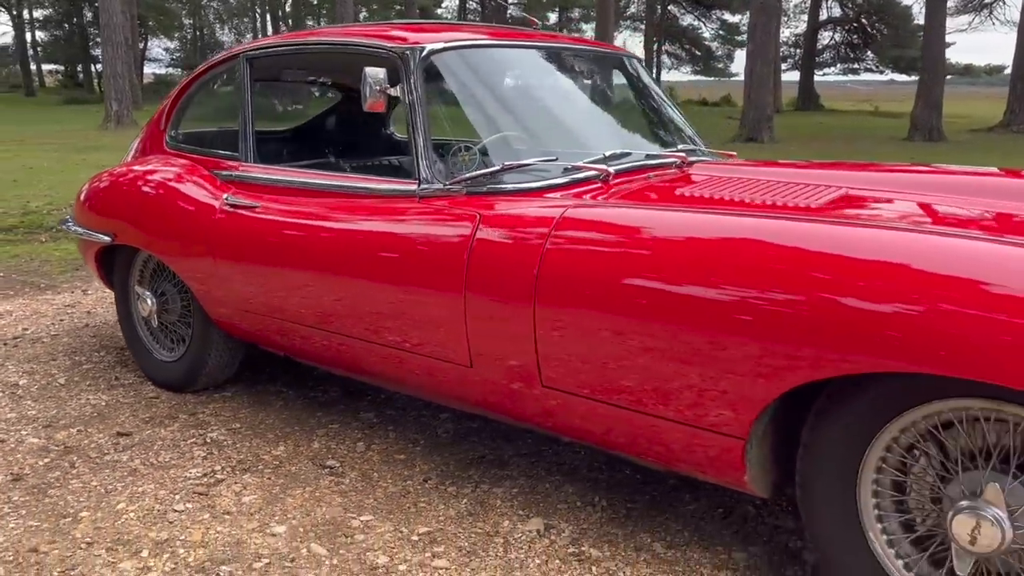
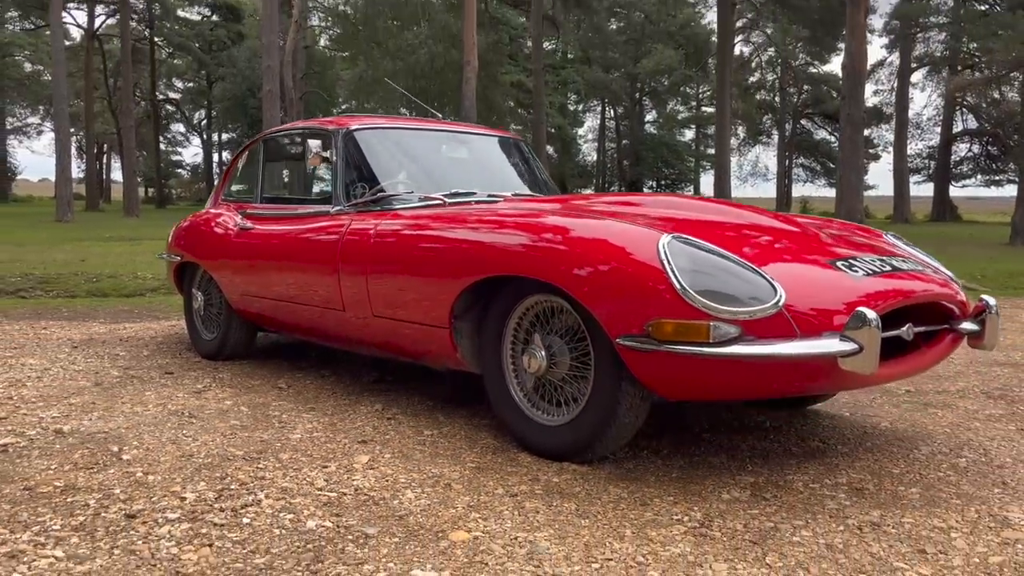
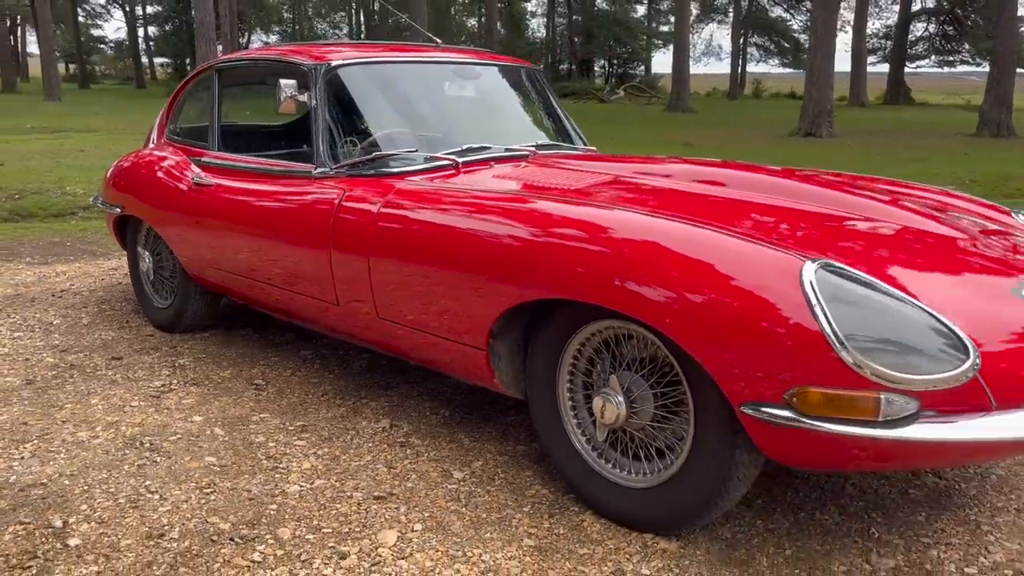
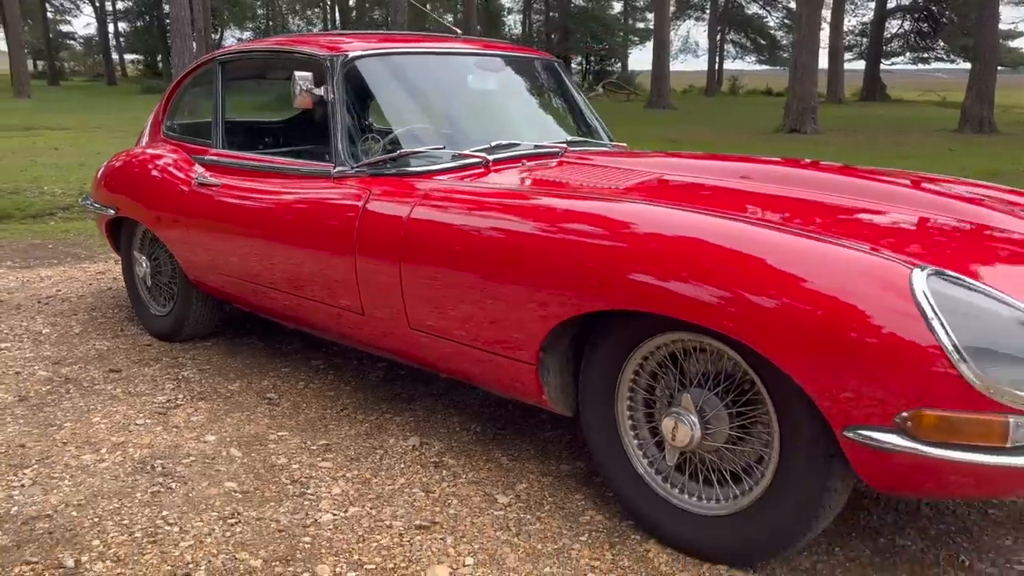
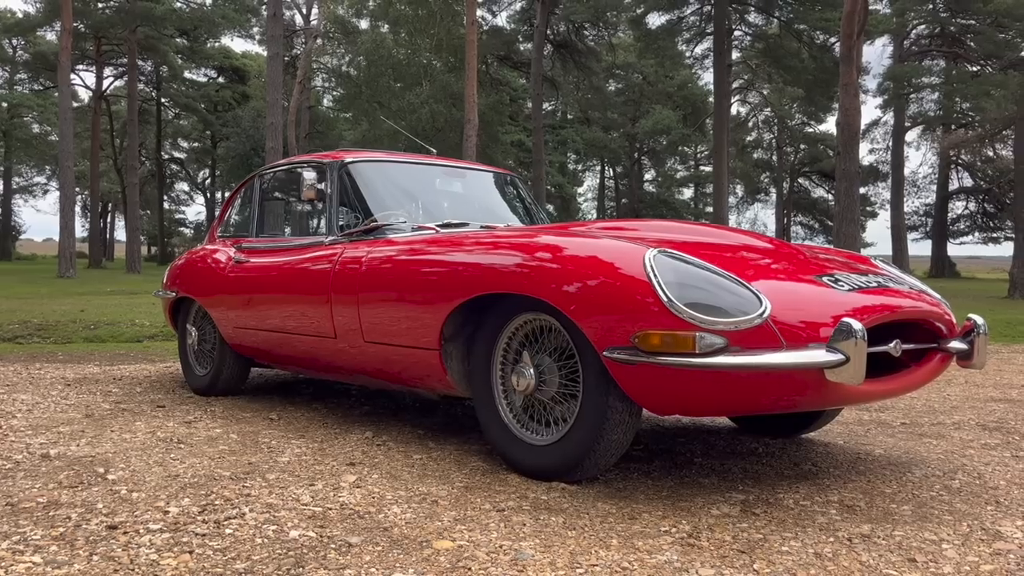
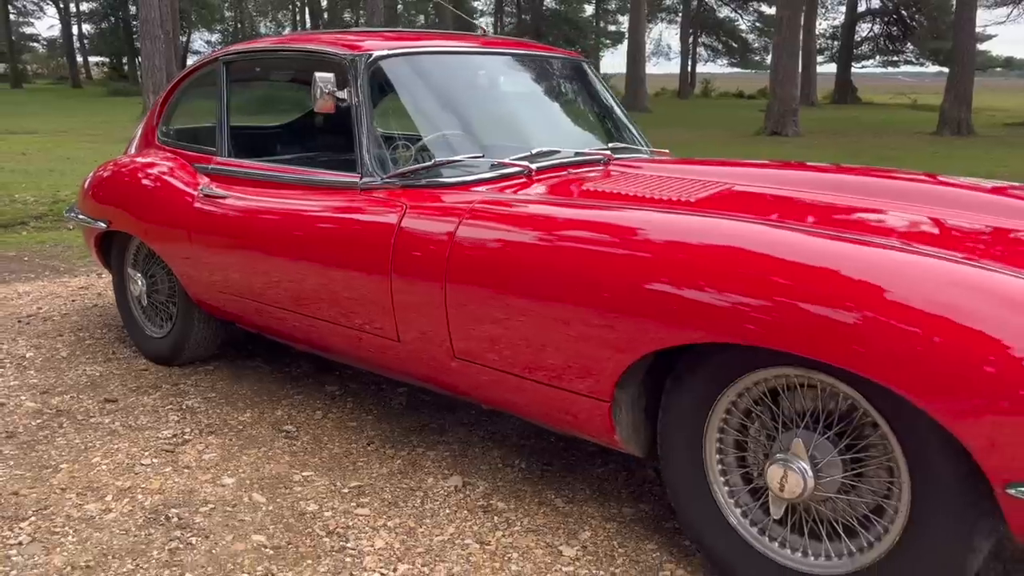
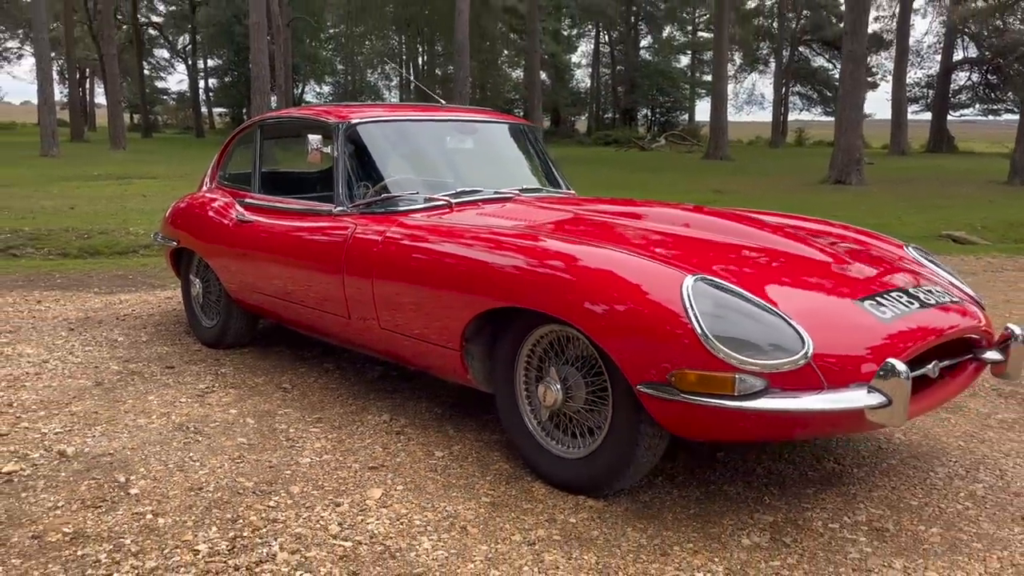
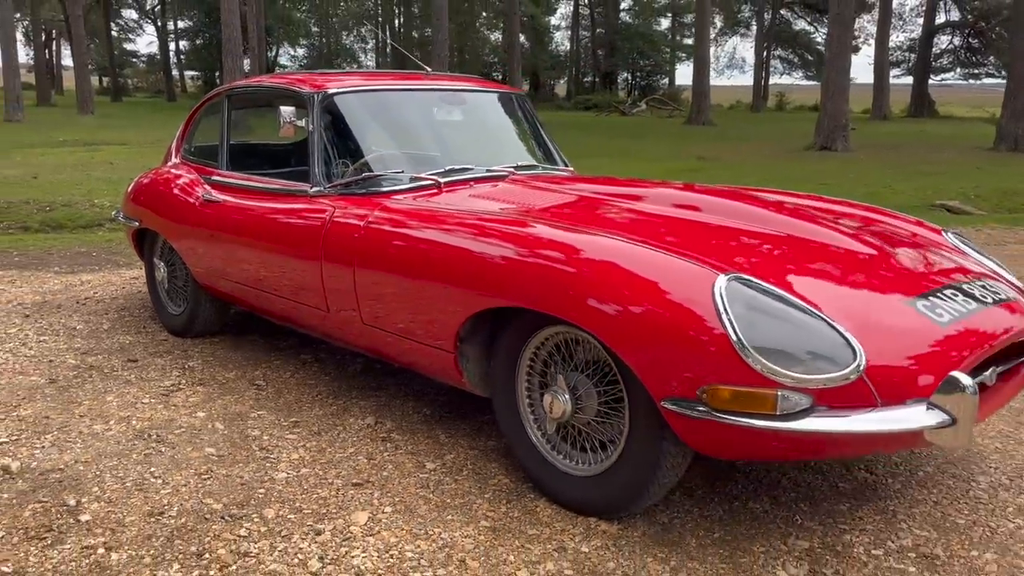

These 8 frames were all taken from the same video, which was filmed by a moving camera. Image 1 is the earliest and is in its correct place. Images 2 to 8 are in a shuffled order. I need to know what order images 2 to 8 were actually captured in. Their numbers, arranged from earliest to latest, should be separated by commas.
6, 4, 3, 8, 7, 2, 5
